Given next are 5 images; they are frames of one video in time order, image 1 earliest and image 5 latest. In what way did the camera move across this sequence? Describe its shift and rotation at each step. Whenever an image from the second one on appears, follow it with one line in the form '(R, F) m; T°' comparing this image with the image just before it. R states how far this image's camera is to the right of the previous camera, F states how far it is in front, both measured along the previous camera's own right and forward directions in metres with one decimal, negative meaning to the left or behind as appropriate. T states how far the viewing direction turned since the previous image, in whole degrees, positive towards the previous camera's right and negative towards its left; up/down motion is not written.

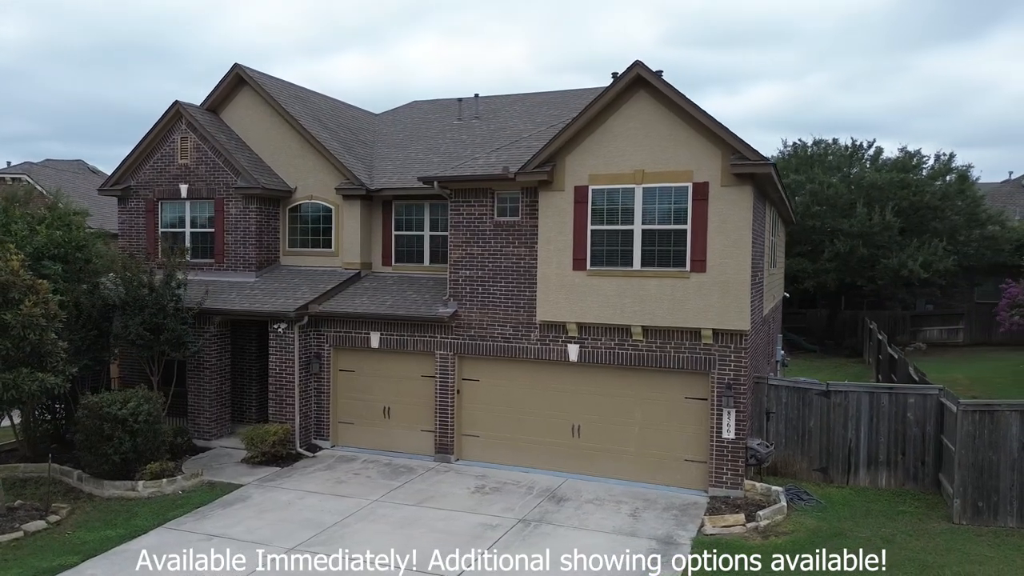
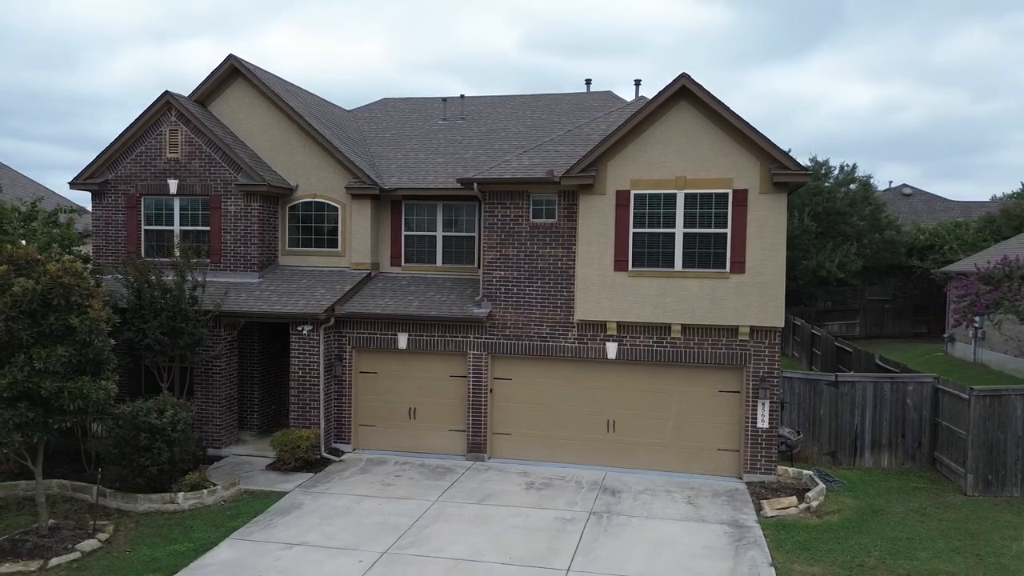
(-2.8, -0.1) m; +9°
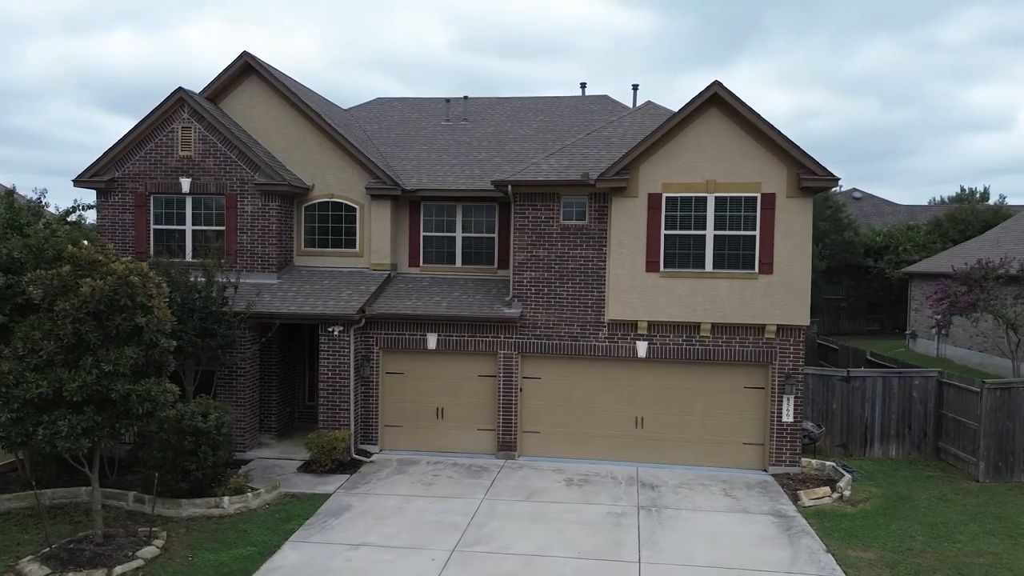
(-1.7, -0.1) m; +4°
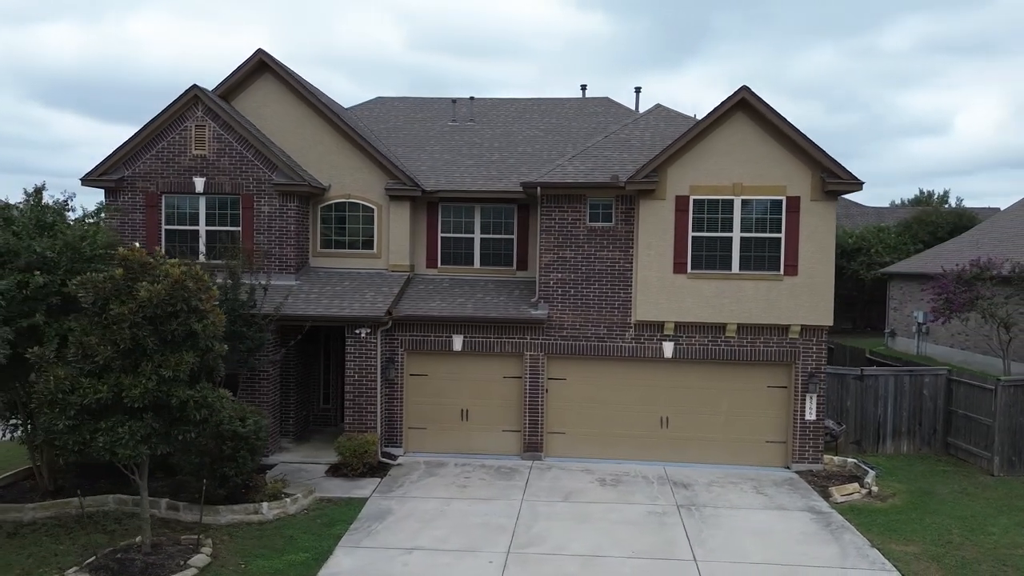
(-1.3, 0.0) m; +3°
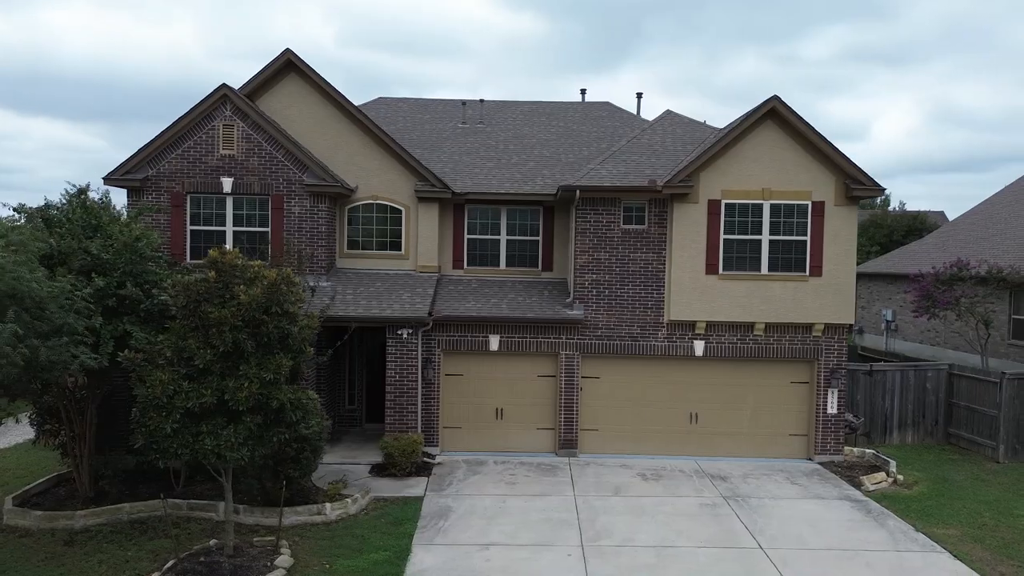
(-1.8, -0.2) m; +4°
